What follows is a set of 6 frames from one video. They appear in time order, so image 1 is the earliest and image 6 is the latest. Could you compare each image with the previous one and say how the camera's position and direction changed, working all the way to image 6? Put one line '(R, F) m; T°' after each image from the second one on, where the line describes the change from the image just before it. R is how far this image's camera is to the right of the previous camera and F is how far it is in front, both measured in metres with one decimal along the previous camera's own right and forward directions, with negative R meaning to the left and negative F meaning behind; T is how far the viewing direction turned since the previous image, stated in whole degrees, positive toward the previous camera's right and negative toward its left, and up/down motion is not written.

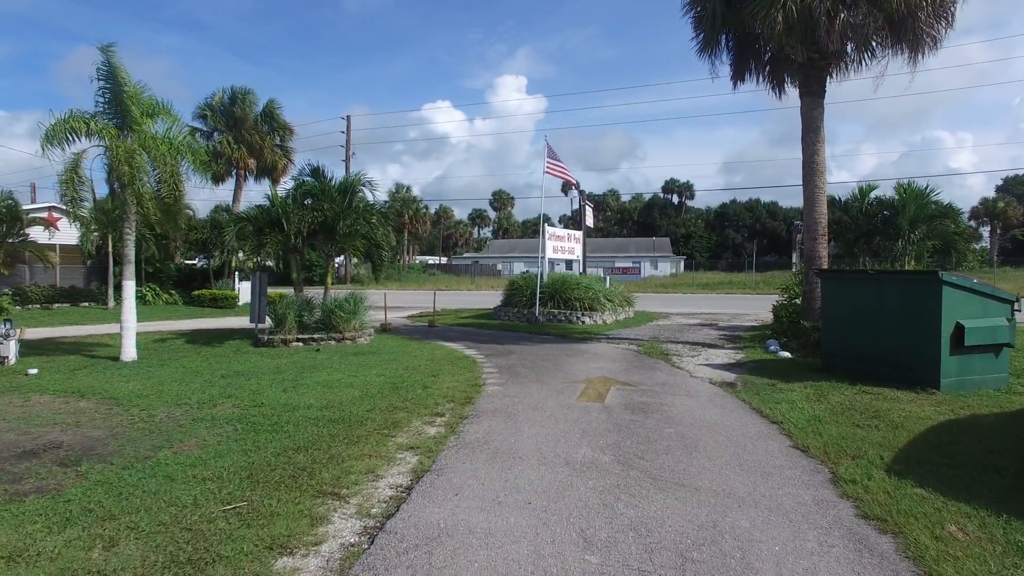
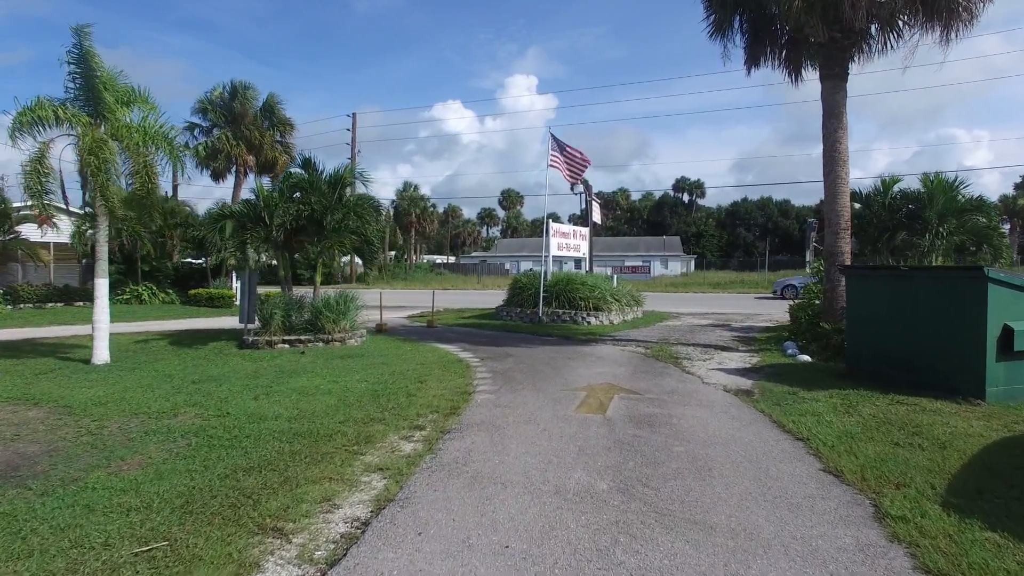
(+0.2, +0.9) m; -1°
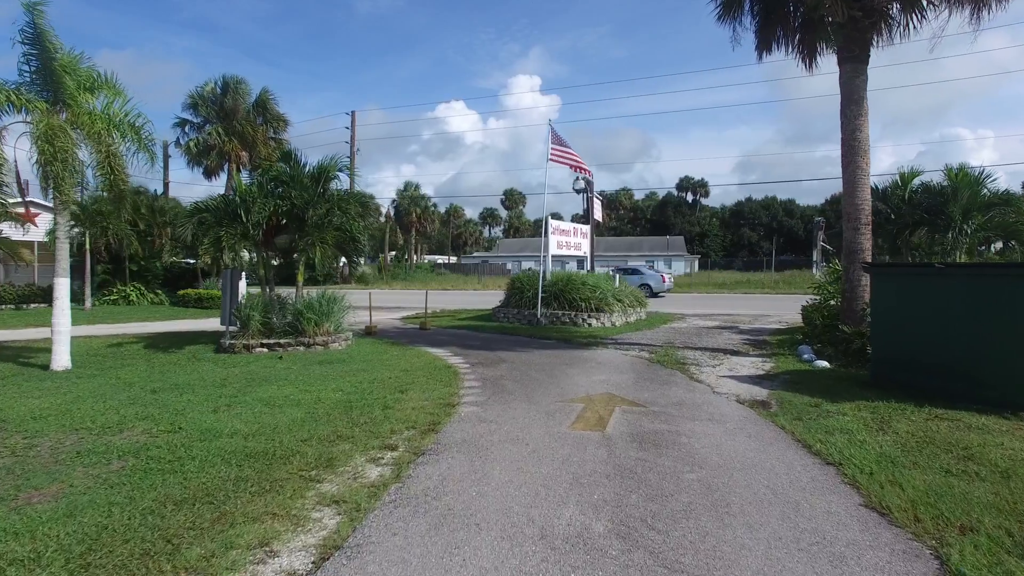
(+0.2, +1.0) m; 0°
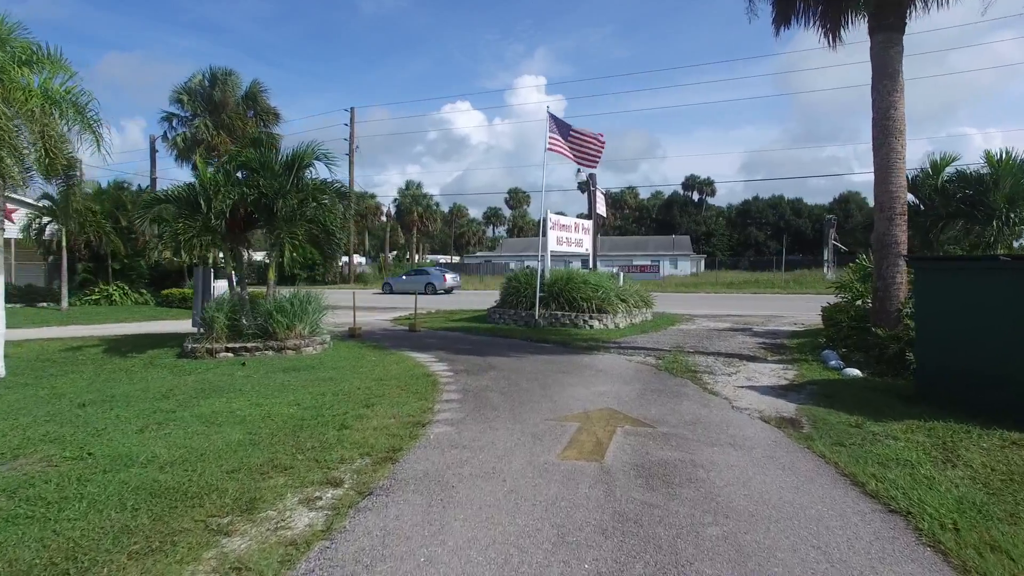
(+0.2, +1.3) m; 0°
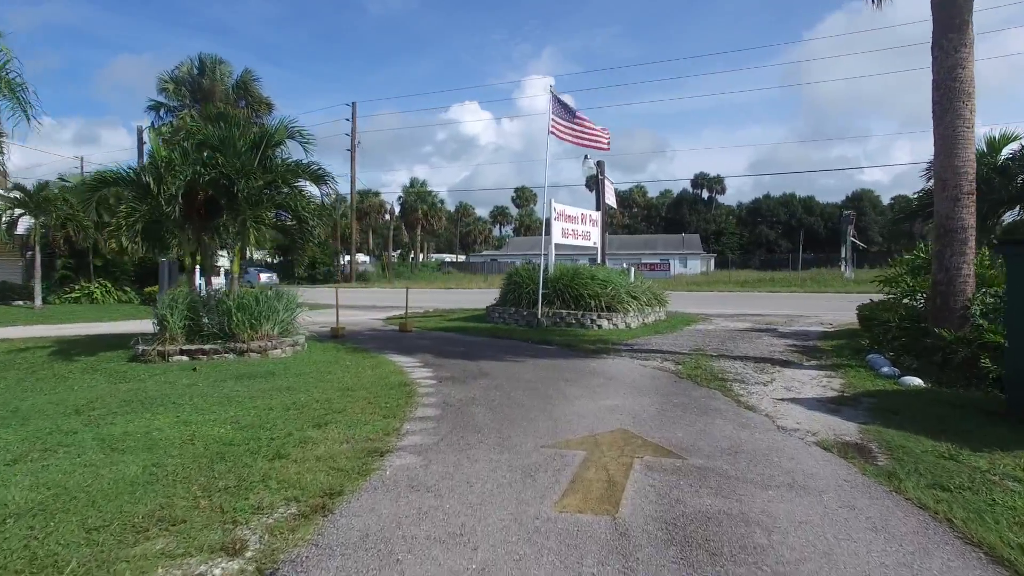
(+0.2, +1.6) m; -1°
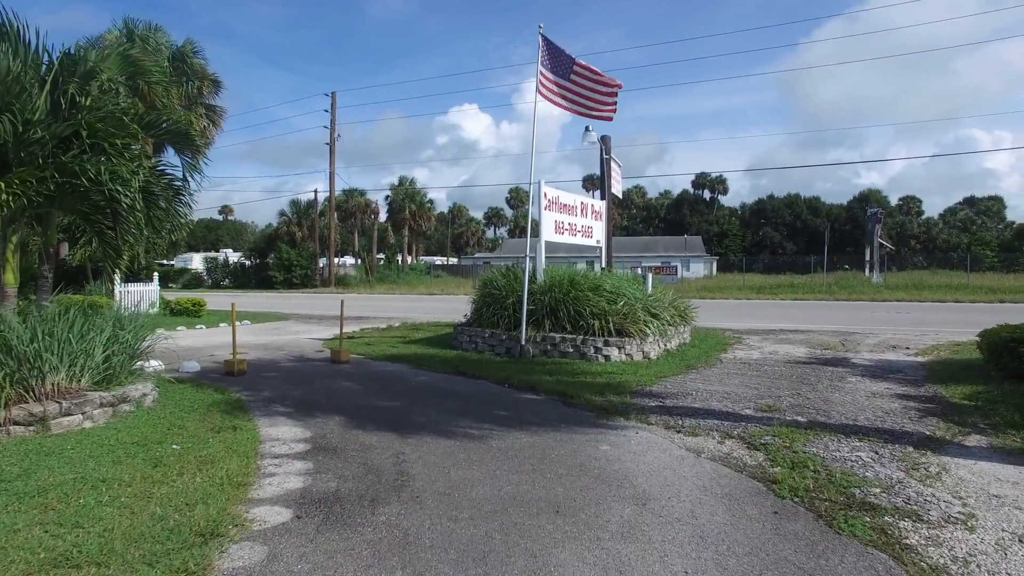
(+0.4, +4.6) m; 0°
